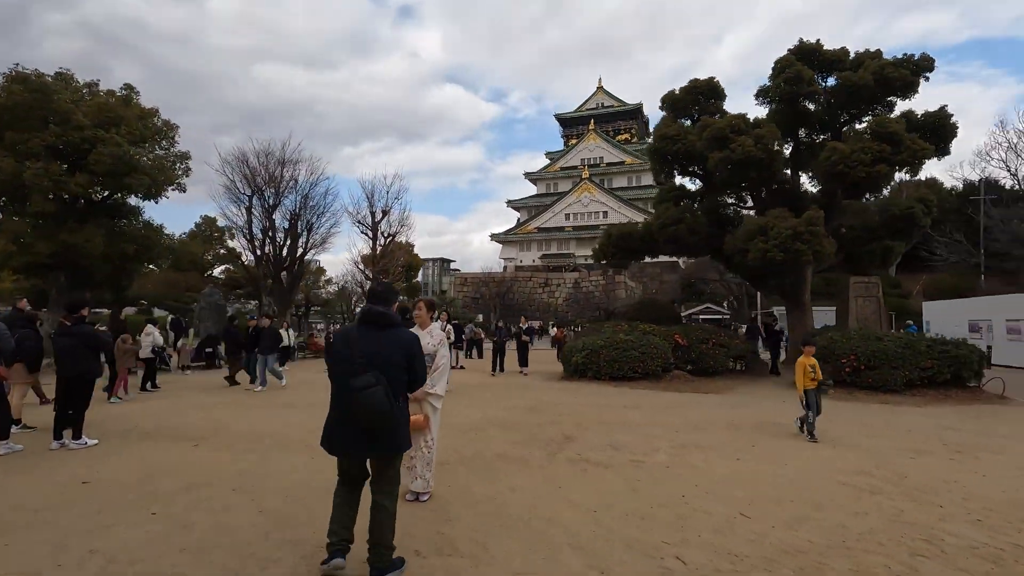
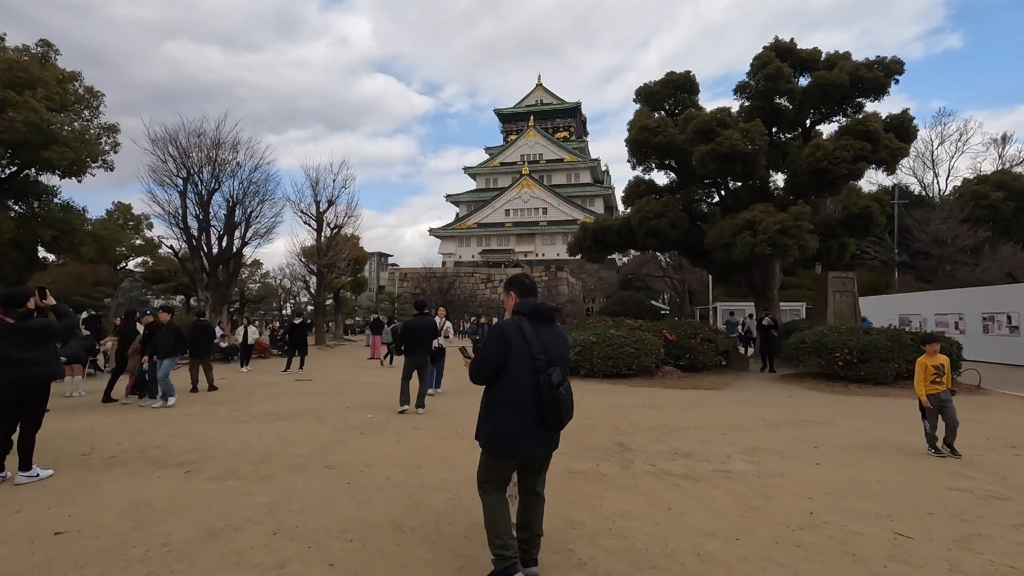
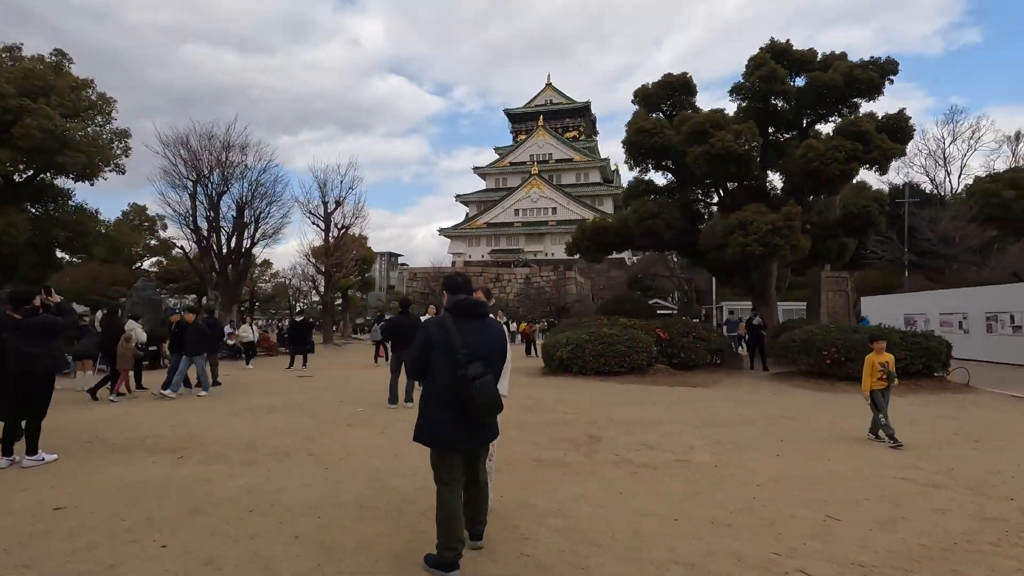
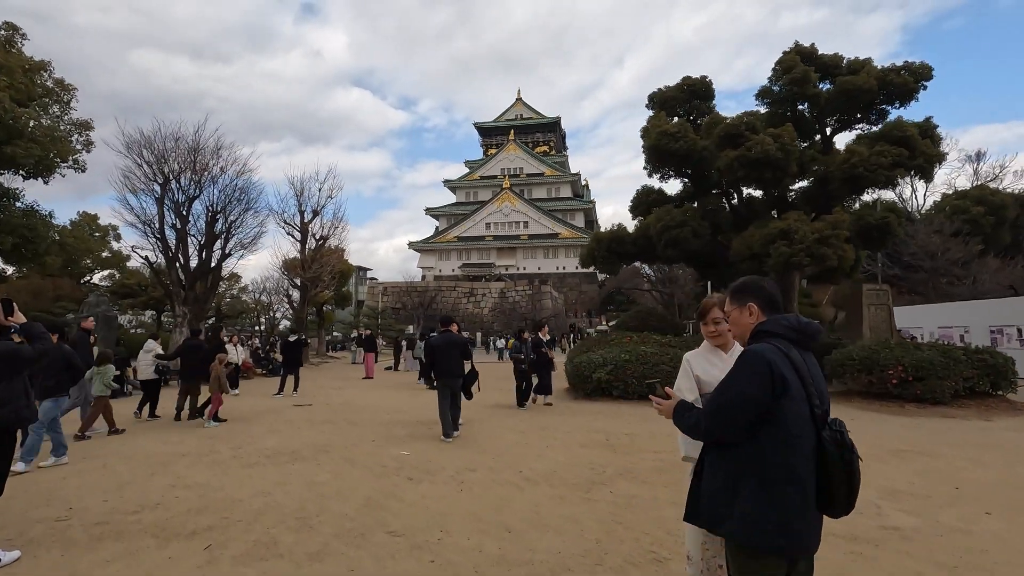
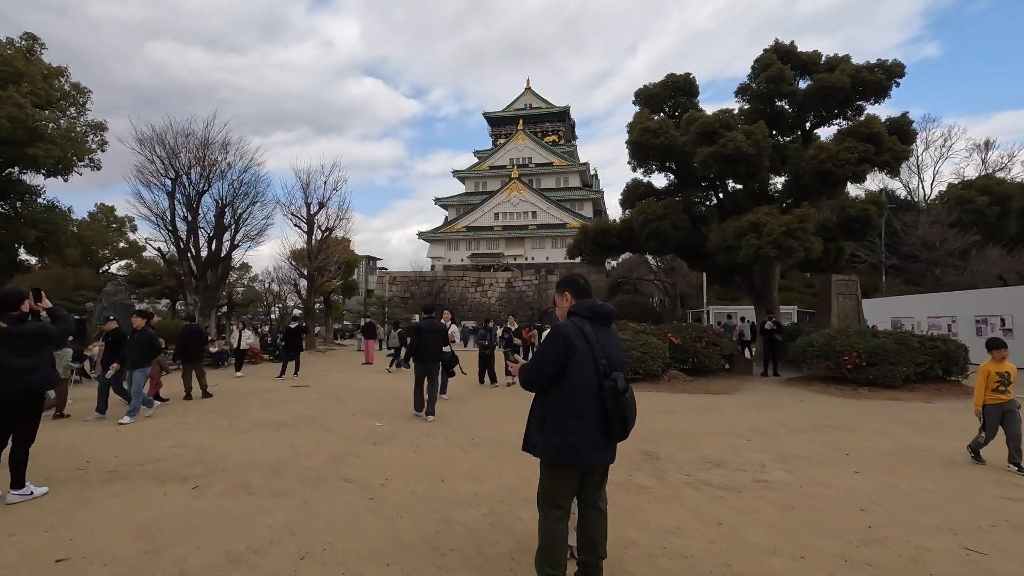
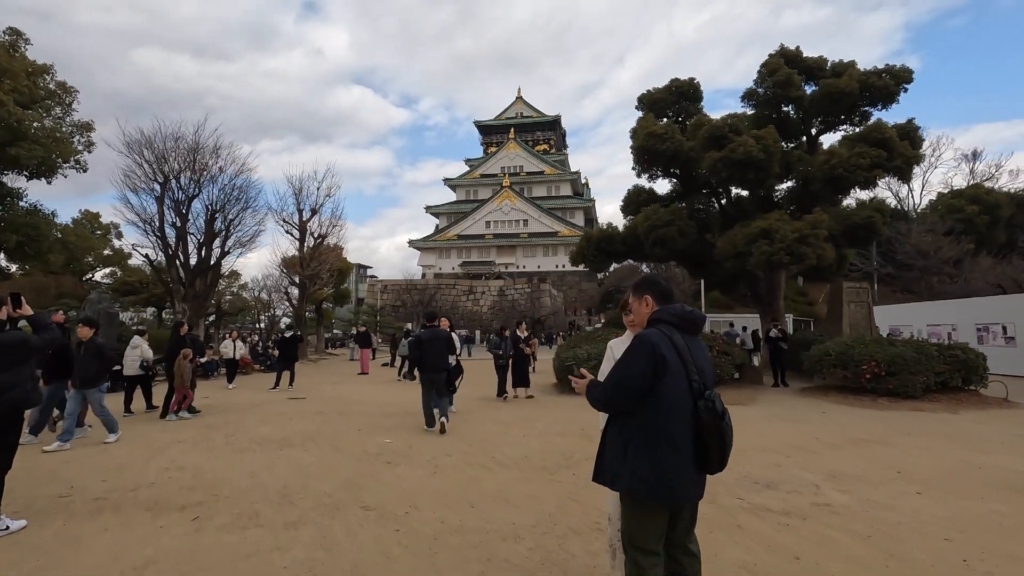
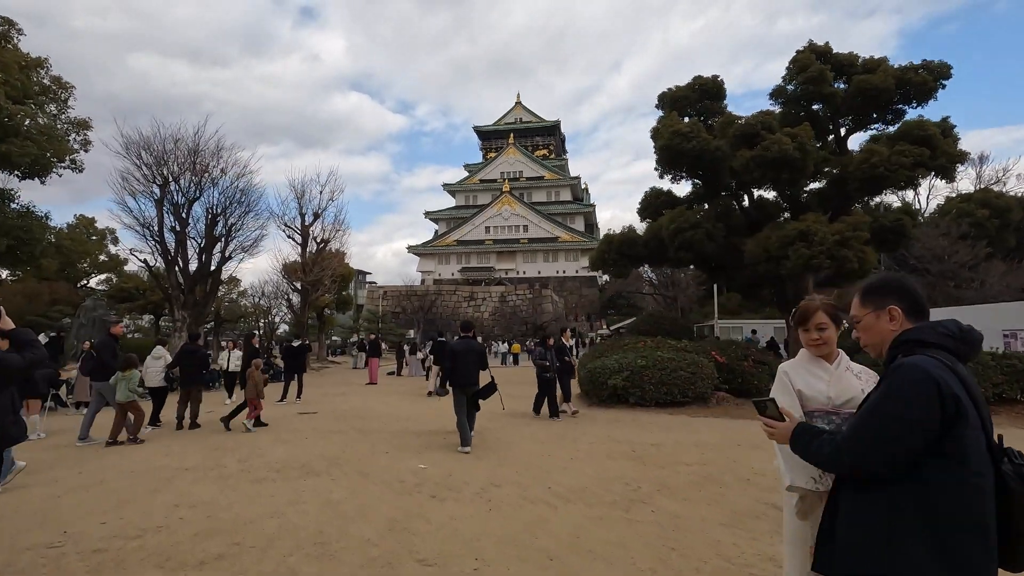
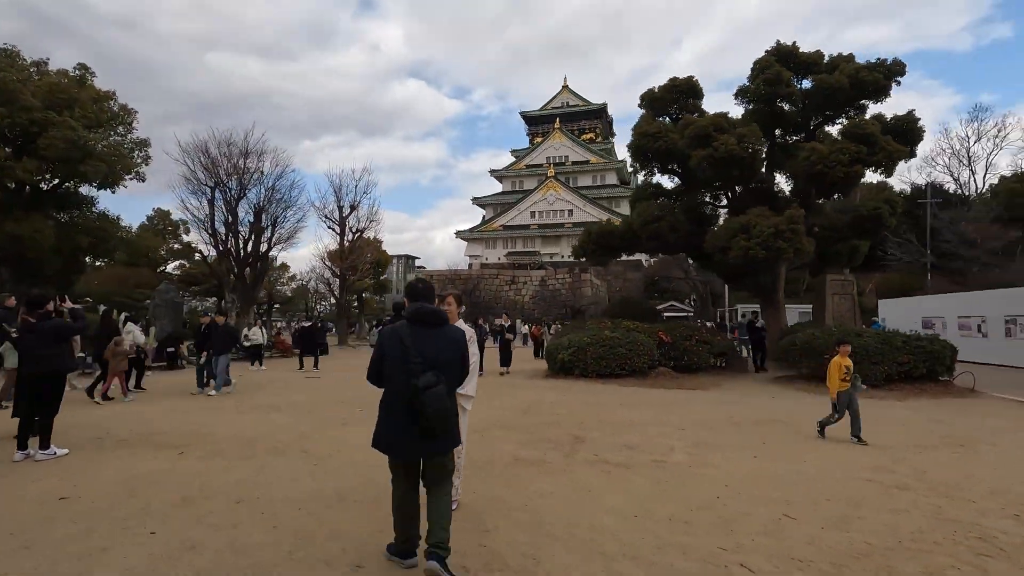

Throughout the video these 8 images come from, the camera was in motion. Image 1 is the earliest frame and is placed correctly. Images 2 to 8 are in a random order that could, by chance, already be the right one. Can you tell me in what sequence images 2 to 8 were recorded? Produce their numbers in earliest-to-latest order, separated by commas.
8, 3, 2, 5, 6, 4, 7
